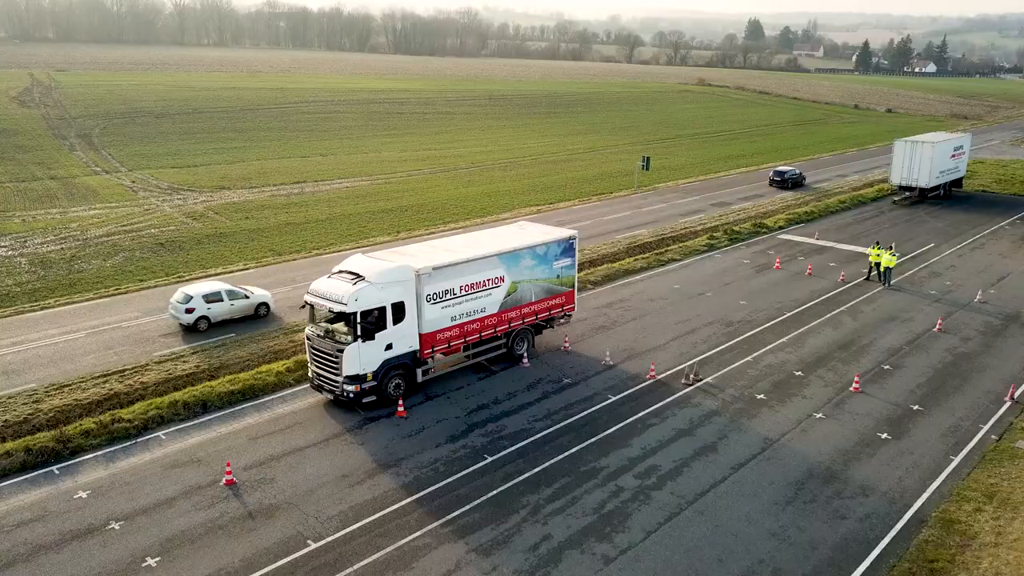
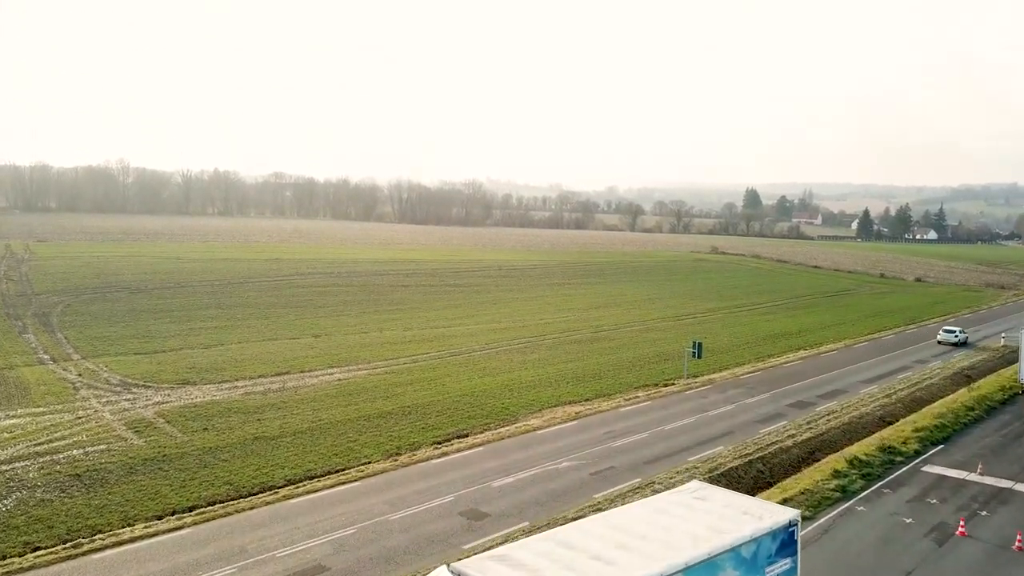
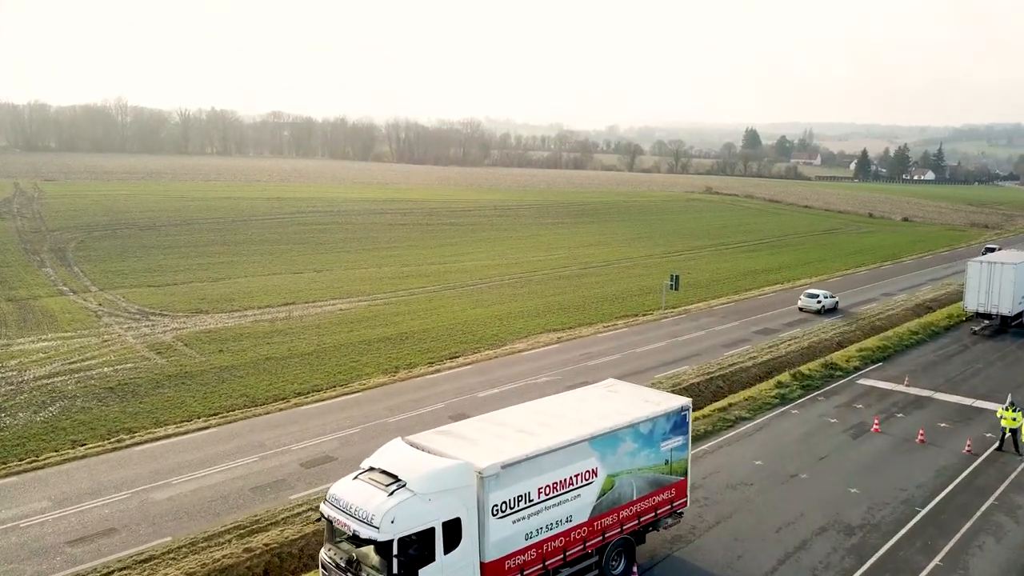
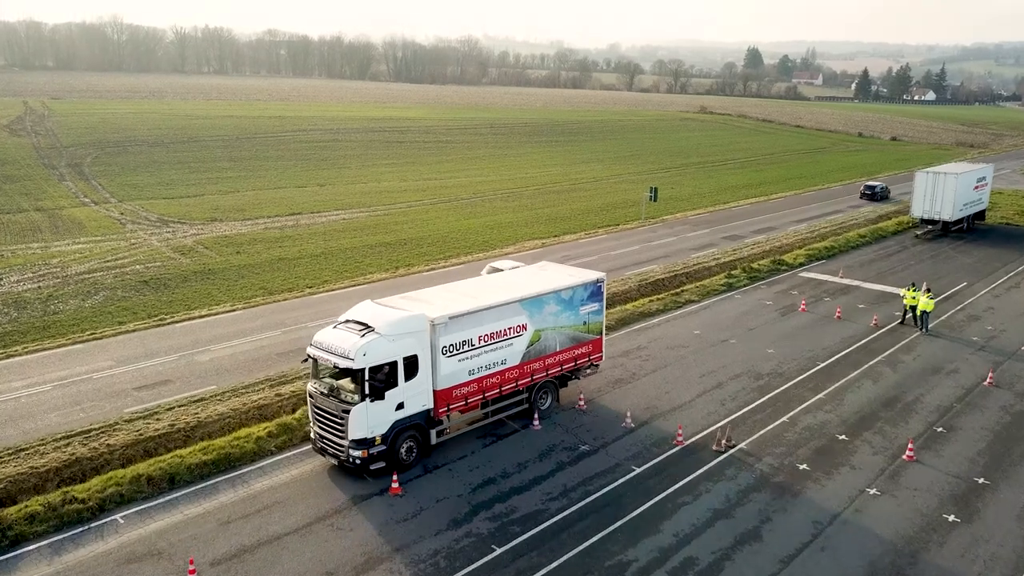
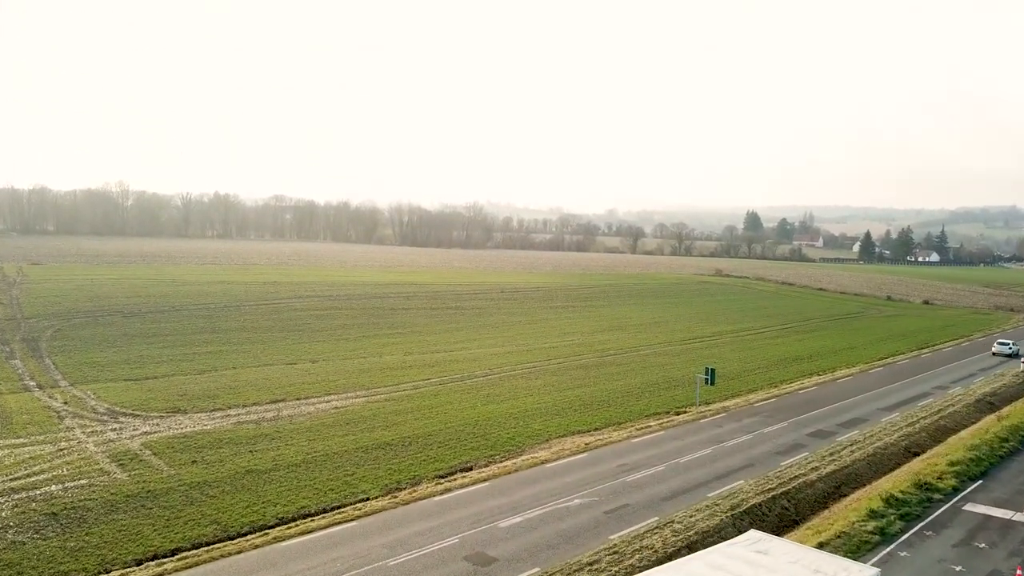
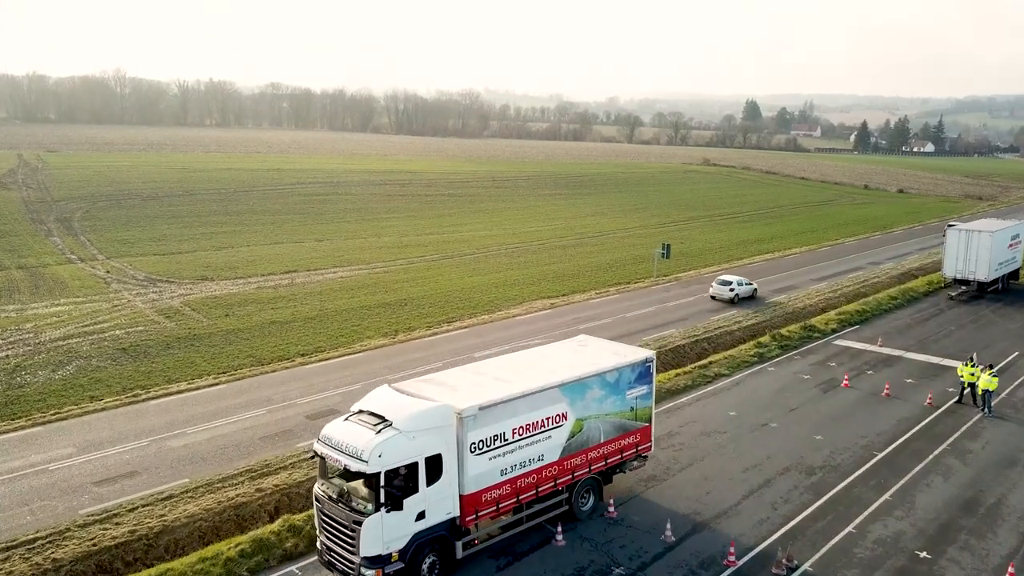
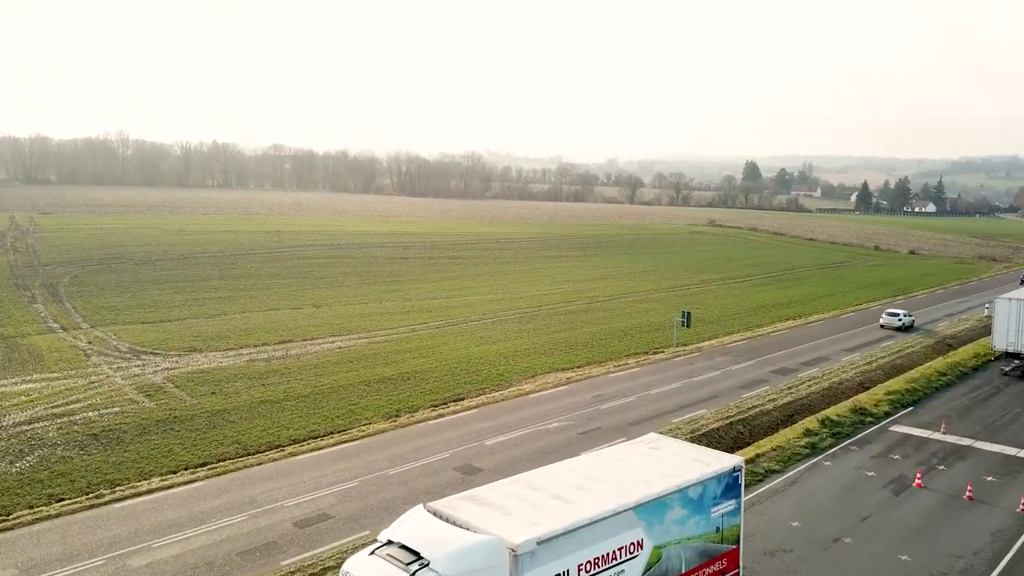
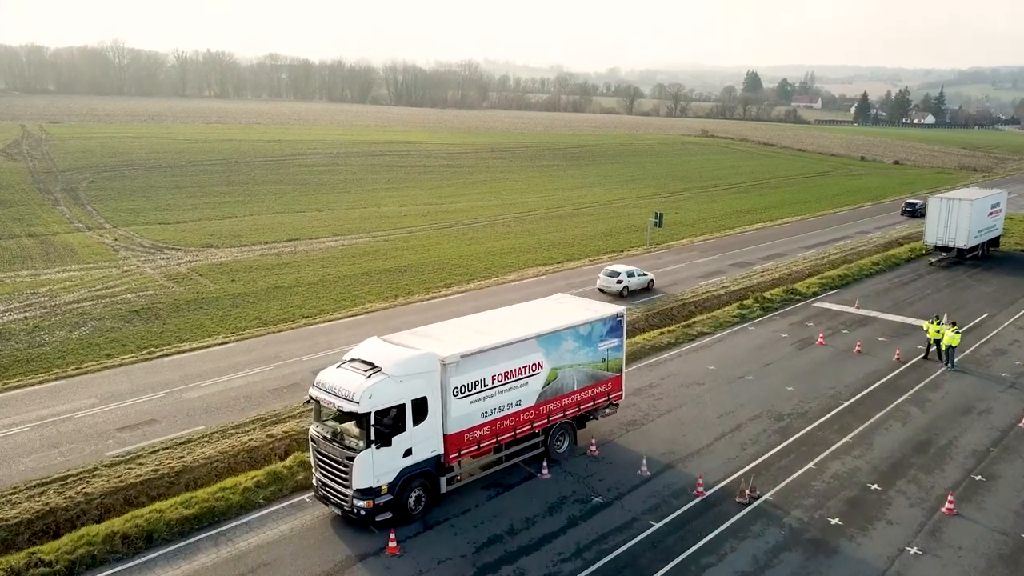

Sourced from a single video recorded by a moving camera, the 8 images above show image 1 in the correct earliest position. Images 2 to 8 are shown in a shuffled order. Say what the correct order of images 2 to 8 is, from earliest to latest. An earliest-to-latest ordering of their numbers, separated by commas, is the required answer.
4, 8, 6, 3, 7, 2, 5
